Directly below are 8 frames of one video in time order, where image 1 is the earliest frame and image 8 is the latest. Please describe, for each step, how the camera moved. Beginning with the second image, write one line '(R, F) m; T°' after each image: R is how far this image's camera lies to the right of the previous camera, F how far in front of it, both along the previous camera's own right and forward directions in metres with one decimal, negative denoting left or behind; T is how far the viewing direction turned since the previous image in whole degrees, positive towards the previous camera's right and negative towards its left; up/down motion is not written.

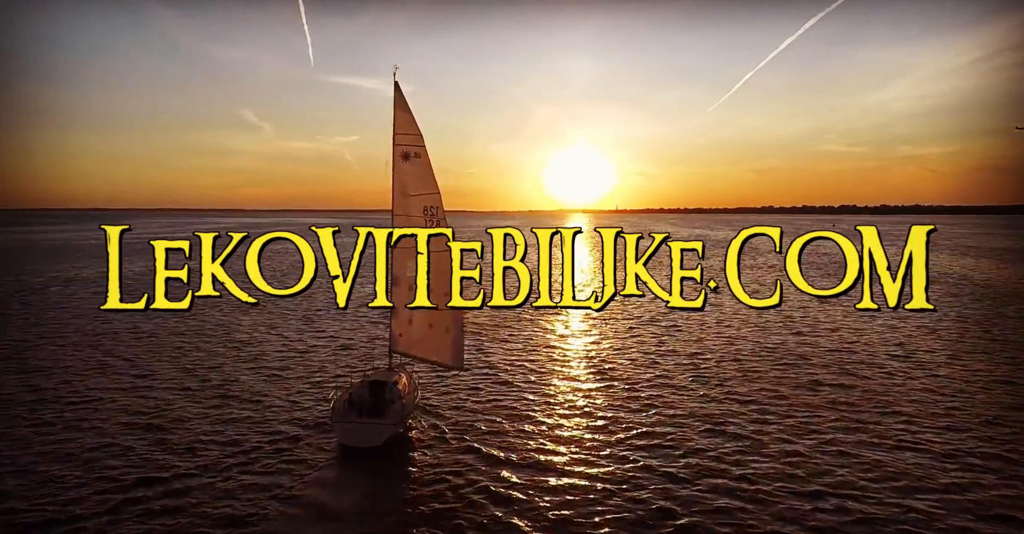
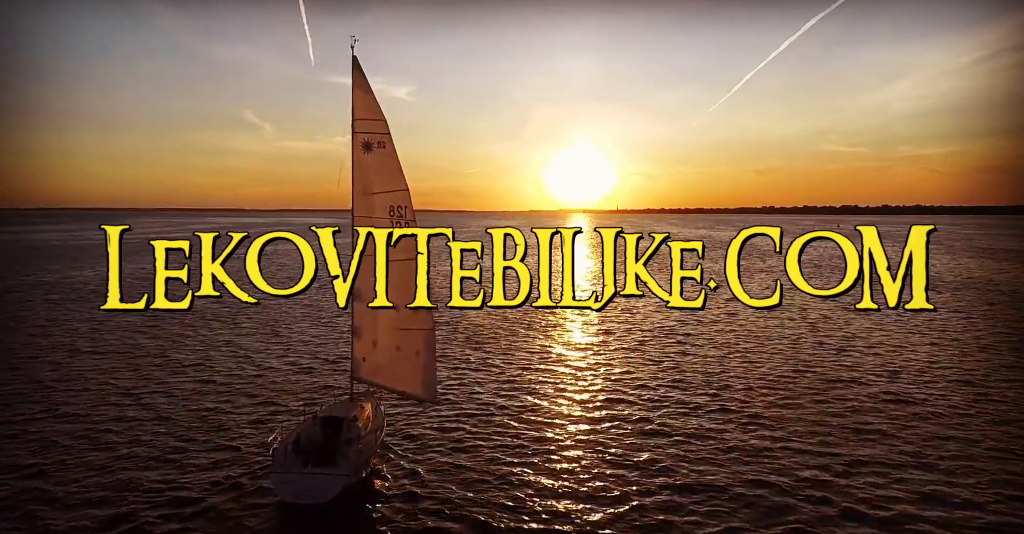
(+0.4, +3.0) m; 0°
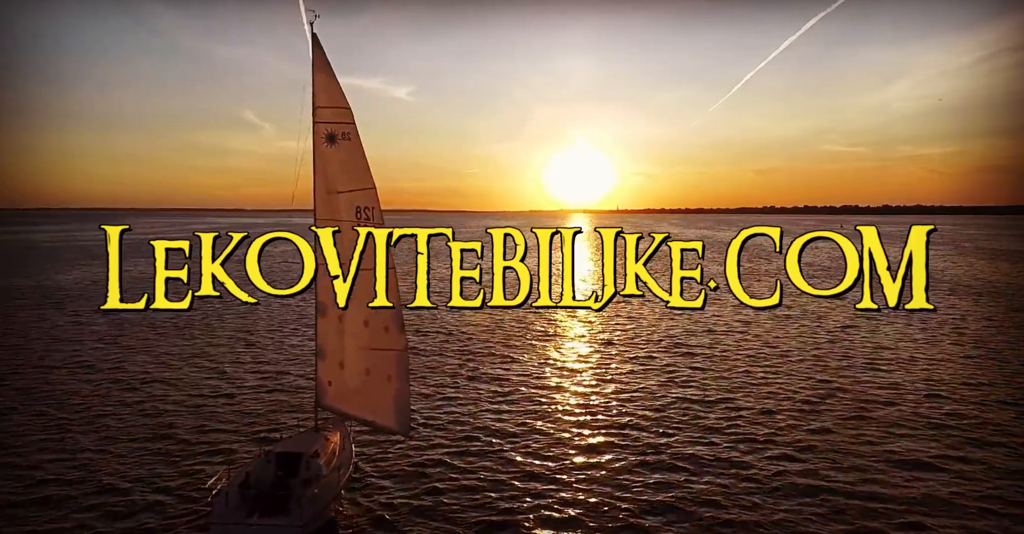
(+0.3, +2.1) m; 0°
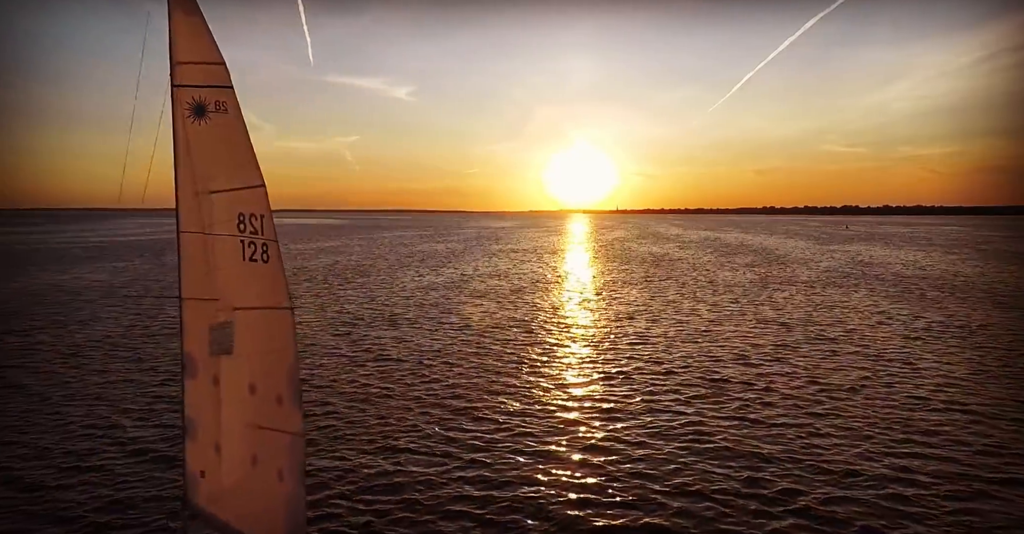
(+0.6, +4.5) m; 0°
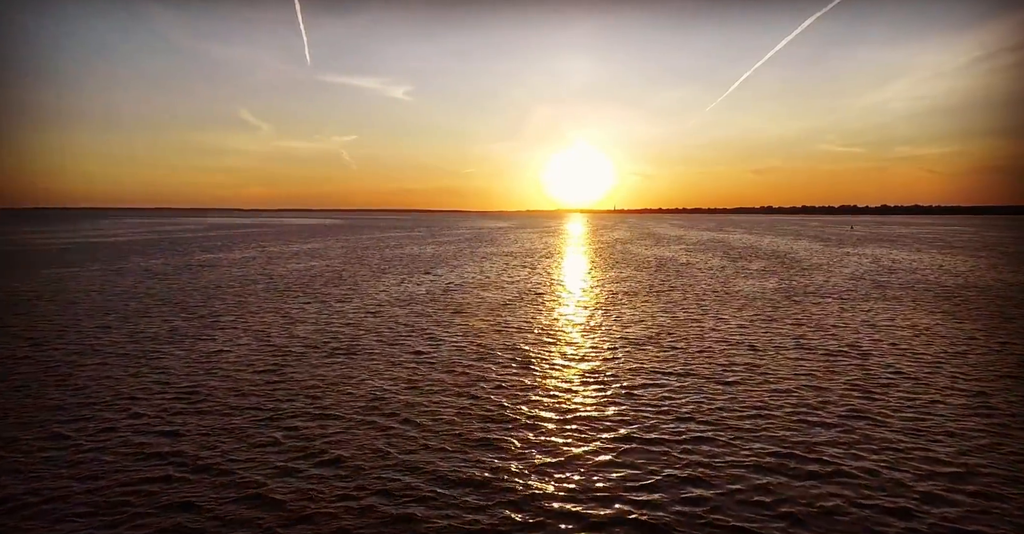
(+0.5, +5.9) m; 0°
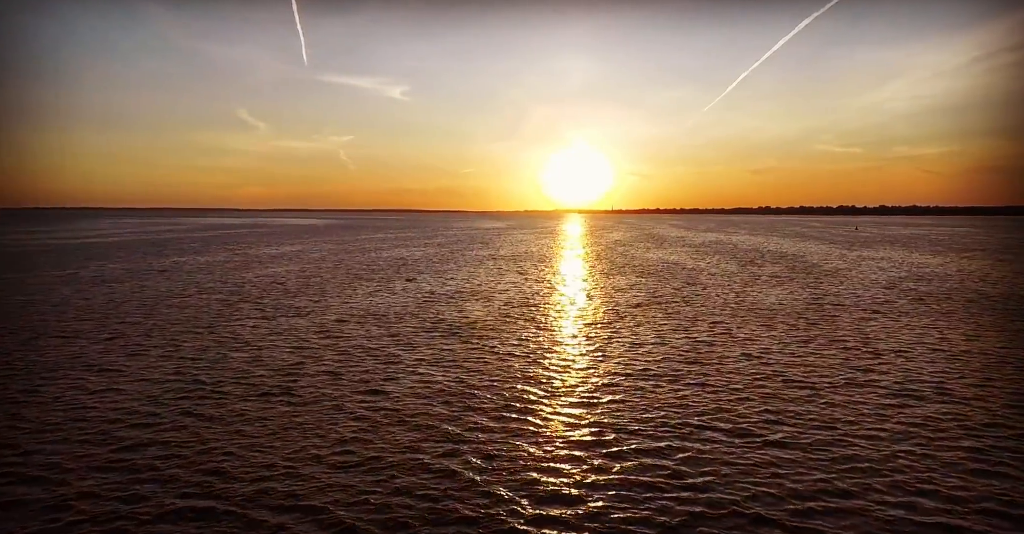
(+0.6, +5.6) m; 0°
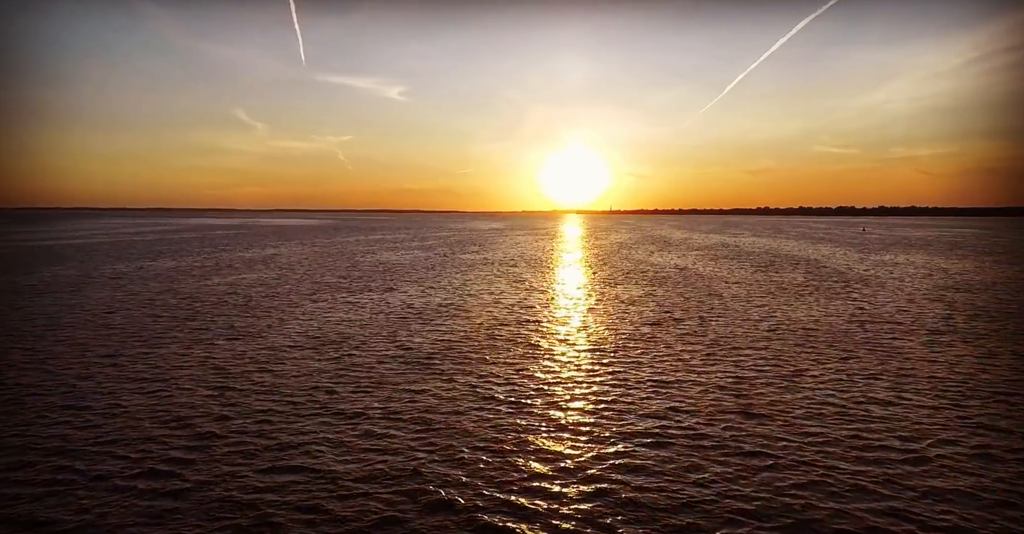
(+0.4, +6.4) m; 0°
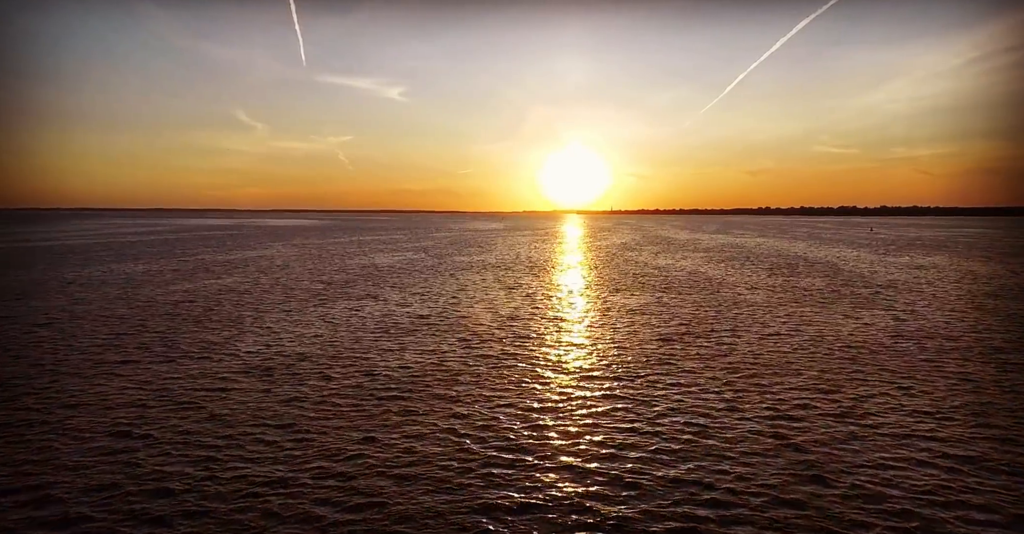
(+0.2, +4.5) m; 0°
